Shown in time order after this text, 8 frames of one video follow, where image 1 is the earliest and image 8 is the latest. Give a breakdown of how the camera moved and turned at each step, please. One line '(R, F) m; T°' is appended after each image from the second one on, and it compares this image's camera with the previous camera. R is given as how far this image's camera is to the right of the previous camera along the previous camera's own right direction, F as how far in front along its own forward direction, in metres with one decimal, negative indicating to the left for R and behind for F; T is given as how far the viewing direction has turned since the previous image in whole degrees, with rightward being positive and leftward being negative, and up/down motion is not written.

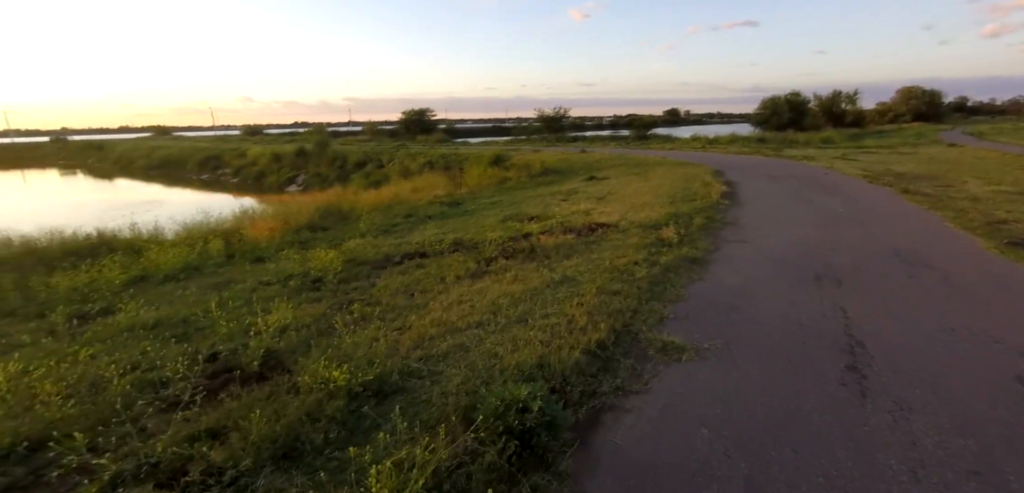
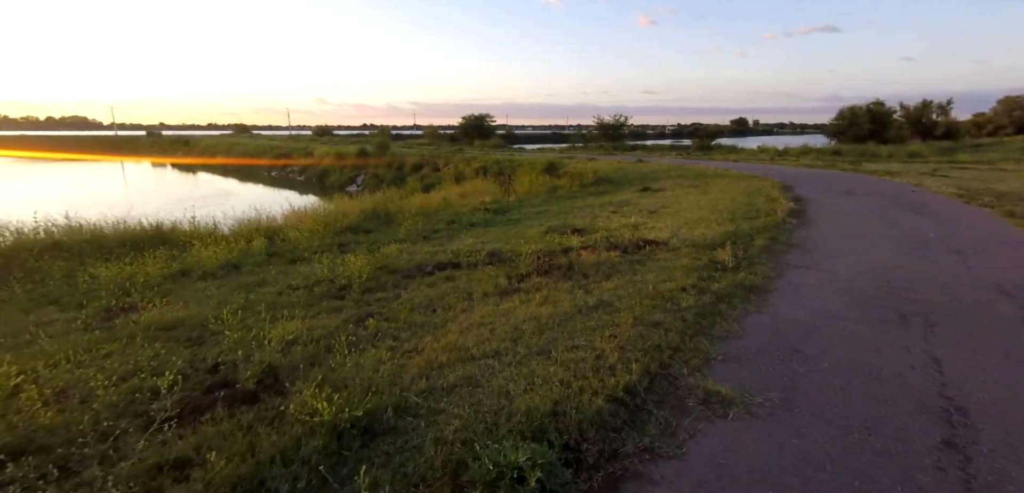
(+0.3, +0.7) m; -6°
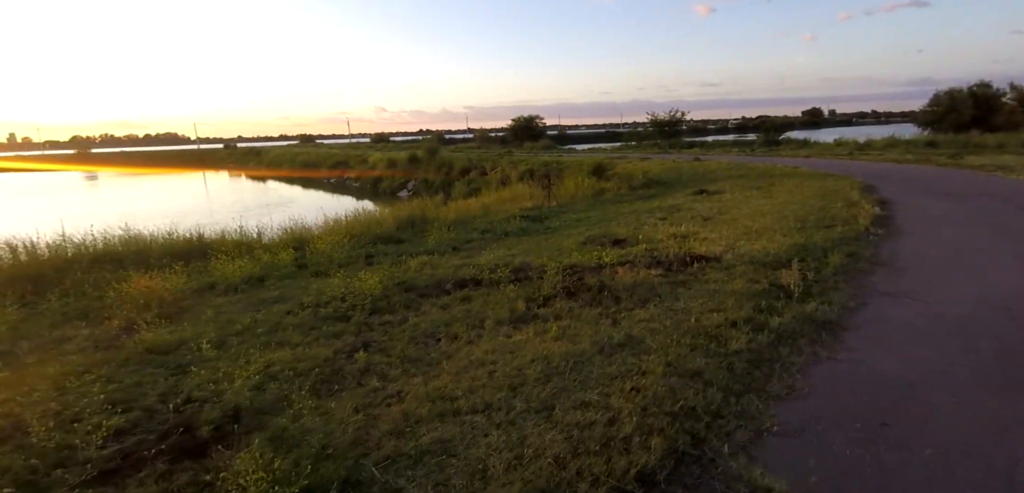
(+0.4, +1.0) m; -6°
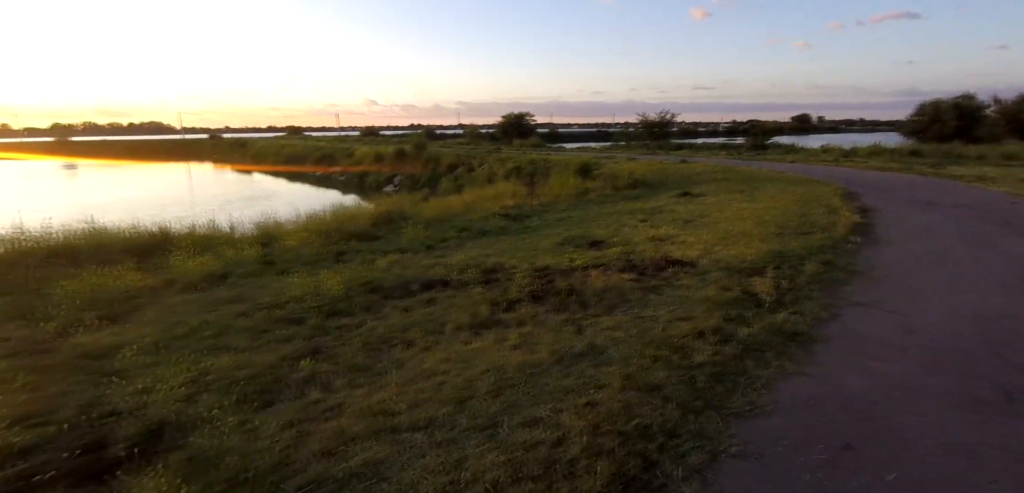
(+0.3, +0.3) m; +1°
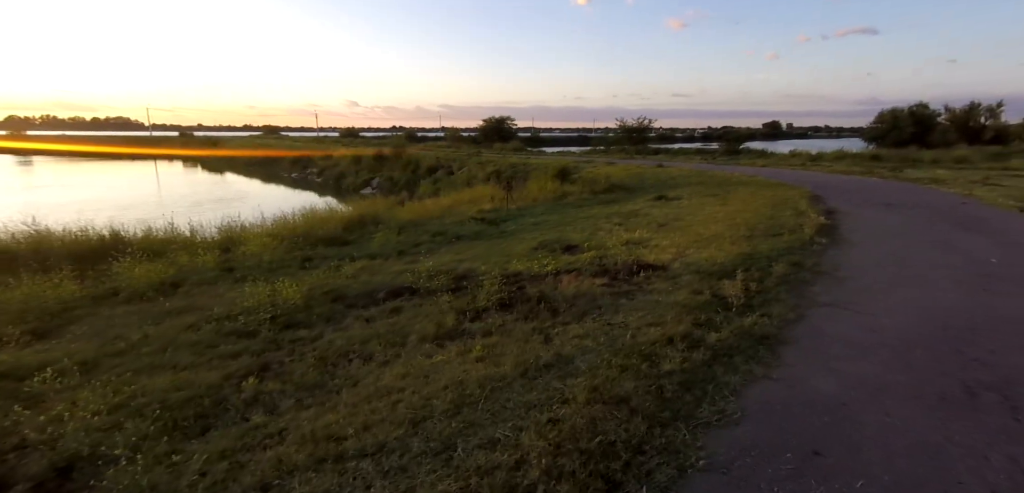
(+0.2, +0.2) m; +2°
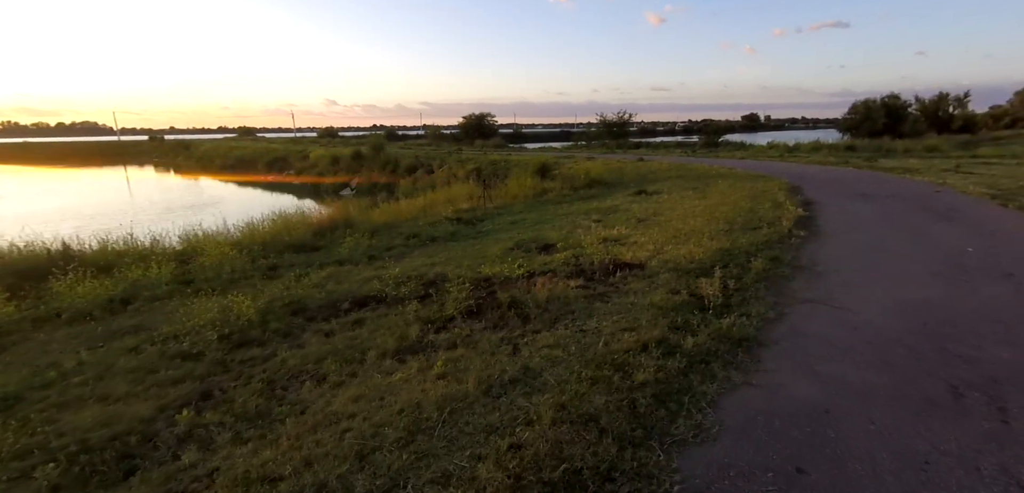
(+0.2, +0.3) m; +1°
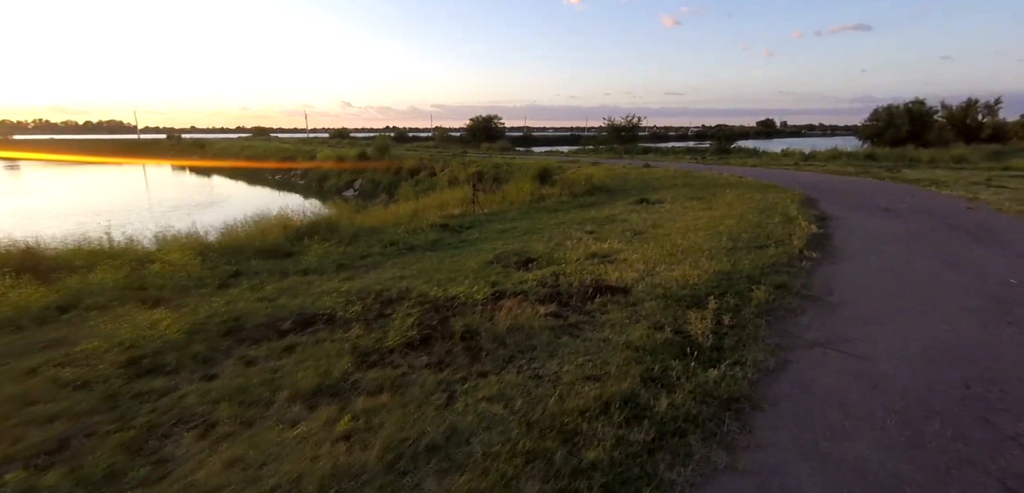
(+0.5, +1.0) m; -1°
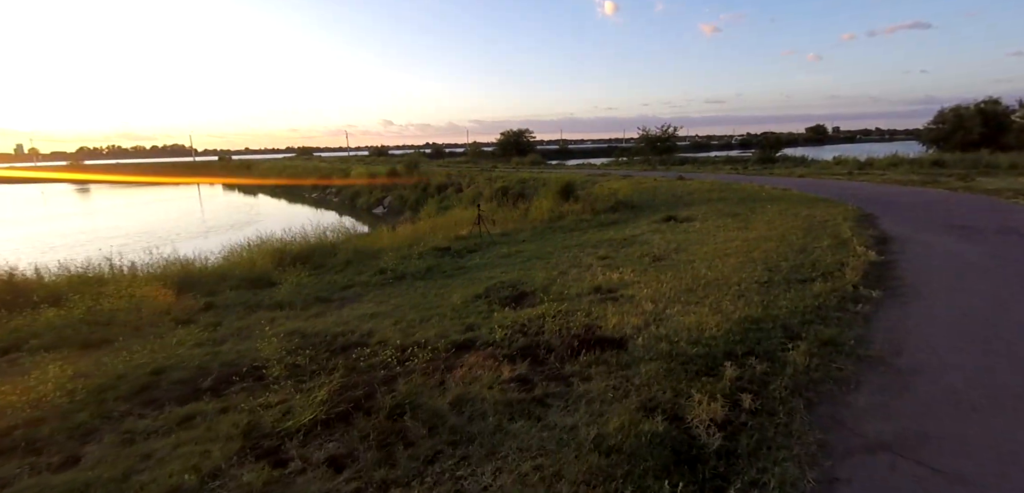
(+0.7, +1.3) m; -4°
